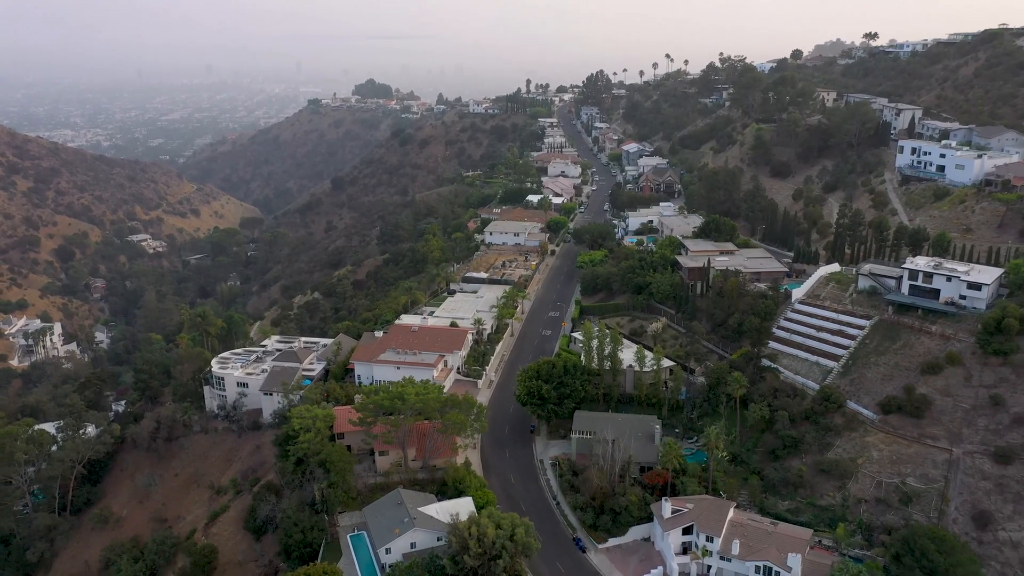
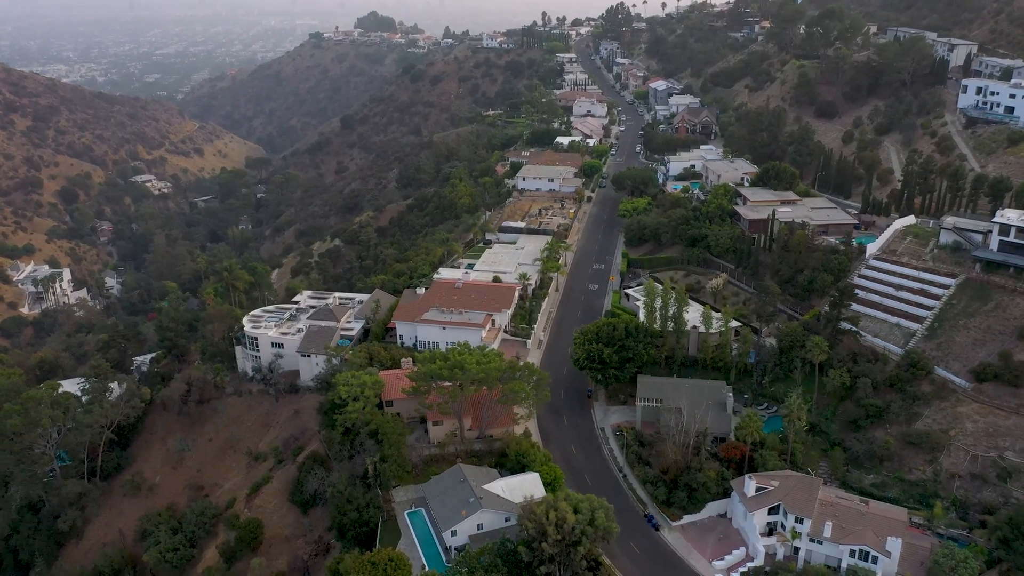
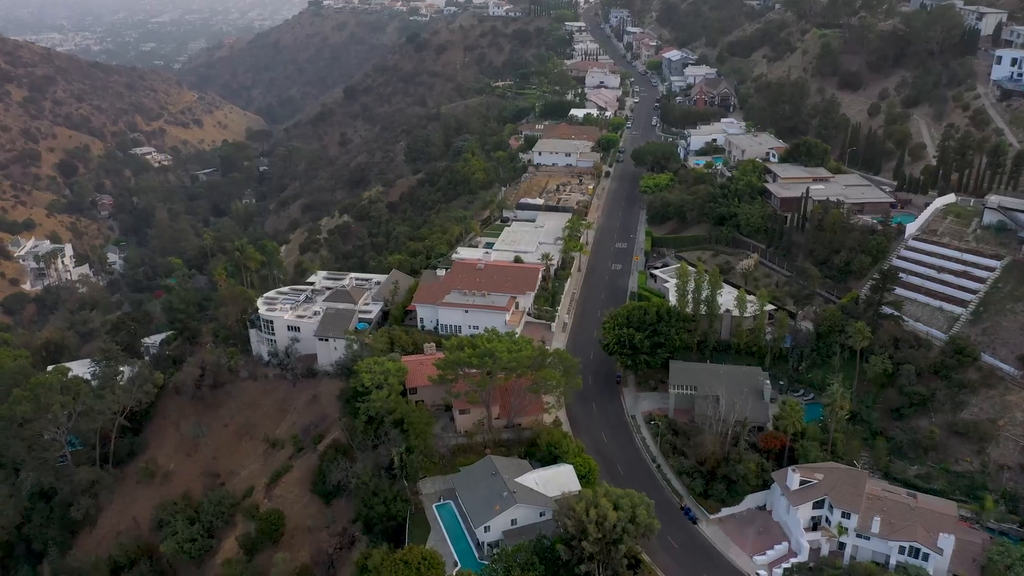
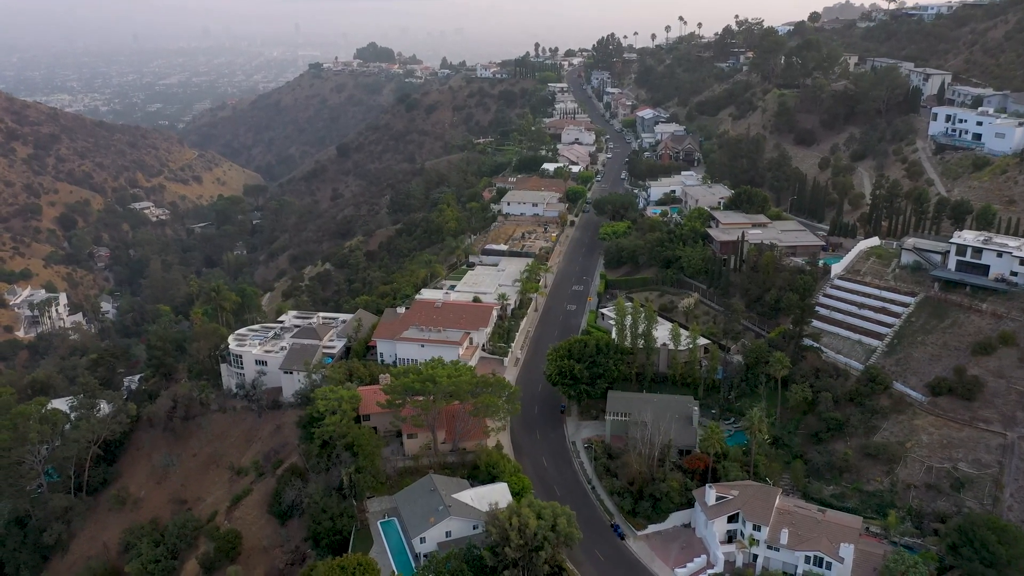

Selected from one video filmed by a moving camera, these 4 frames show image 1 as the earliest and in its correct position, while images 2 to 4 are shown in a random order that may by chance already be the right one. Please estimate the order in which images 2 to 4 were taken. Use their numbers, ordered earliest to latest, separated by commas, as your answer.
4, 2, 3
